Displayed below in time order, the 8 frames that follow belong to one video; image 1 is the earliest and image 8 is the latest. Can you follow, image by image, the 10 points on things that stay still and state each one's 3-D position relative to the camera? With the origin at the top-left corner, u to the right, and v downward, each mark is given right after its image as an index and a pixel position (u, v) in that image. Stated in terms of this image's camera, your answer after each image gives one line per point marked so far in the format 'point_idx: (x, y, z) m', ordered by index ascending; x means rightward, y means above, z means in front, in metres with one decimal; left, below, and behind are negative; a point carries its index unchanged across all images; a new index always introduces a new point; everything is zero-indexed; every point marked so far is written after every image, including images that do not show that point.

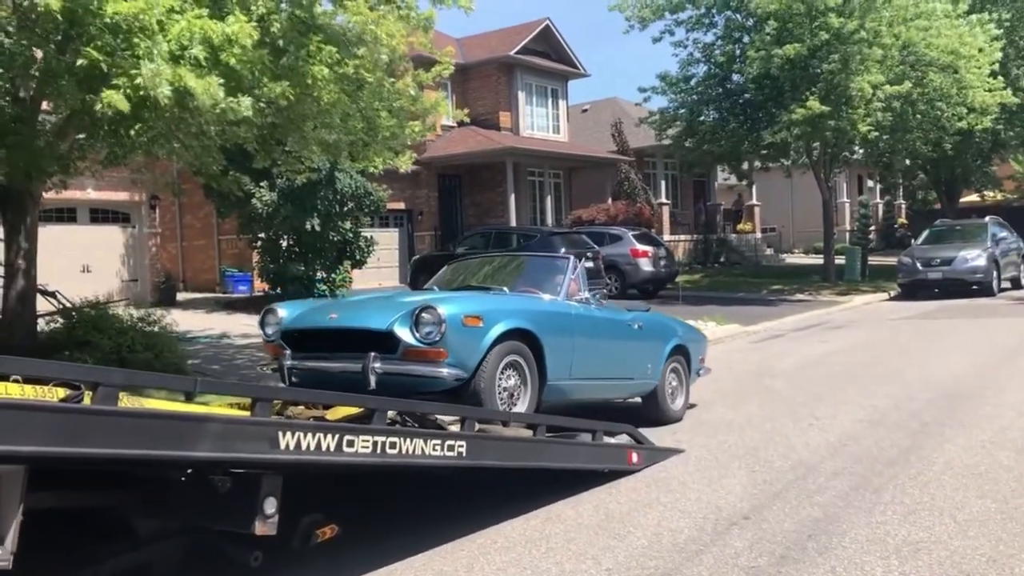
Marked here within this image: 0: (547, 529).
0: (+0.2, -1.4, +5.6) m
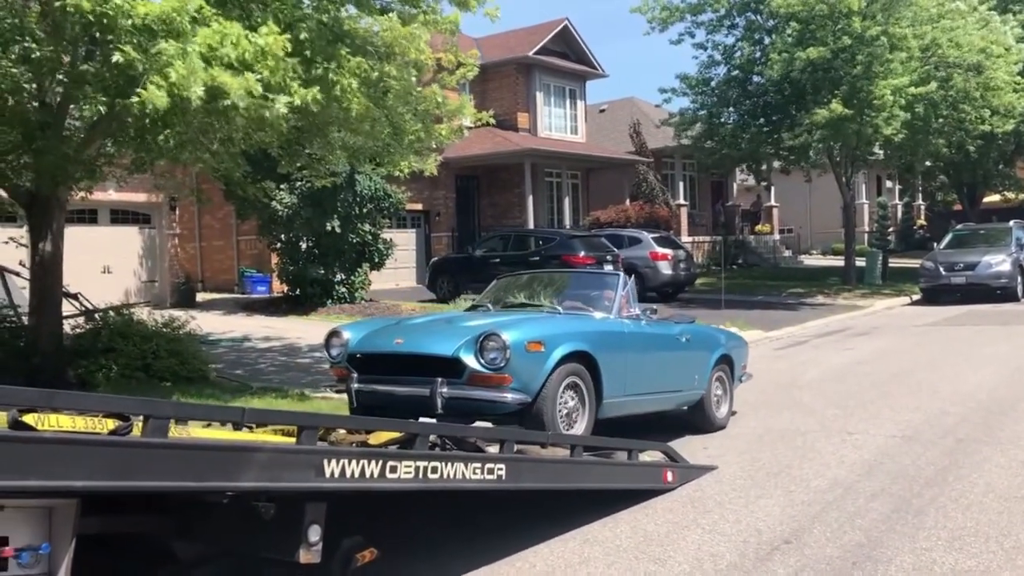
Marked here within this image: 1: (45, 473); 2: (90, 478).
0: (+0.4, -1.6, +5.5) m
1: (-1.6, -0.6, +3.2) m
2: (-1.5, -0.7, +3.3) m
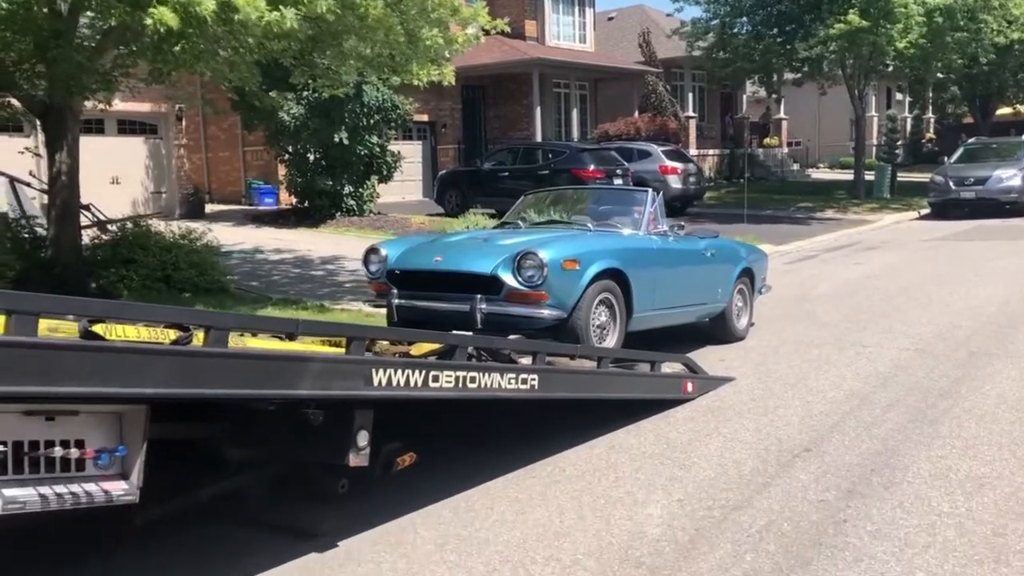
0: (+0.6, -1.1, +5.8) m
1: (-1.4, -0.3, +3.3) m
2: (-1.3, -0.4, +3.5) m
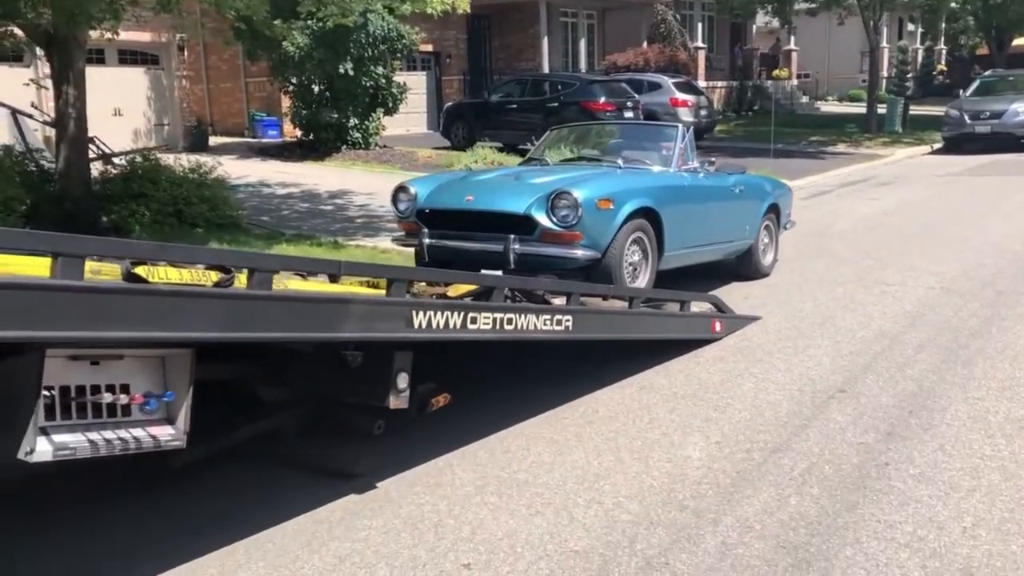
0: (+0.8, -0.7, +5.7) m
1: (-1.2, -0.1, +3.2) m
2: (-1.1, -0.1, +3.4) m
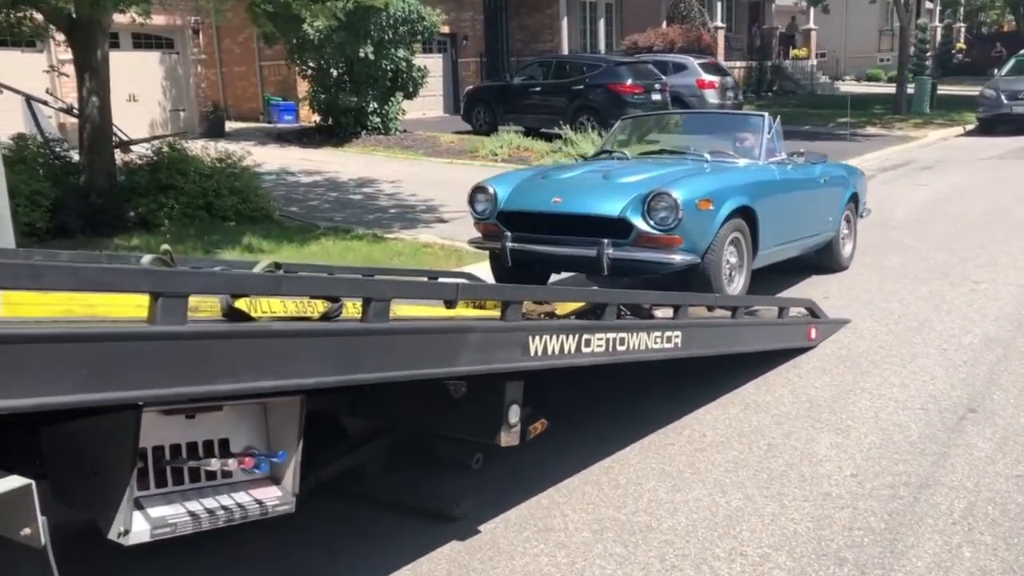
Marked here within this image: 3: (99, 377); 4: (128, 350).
0: (+1.3, -0.7, +5.2) m
1: (-0.7, -0.2, +2.7) m
2: (-0.6, -0.3, +2.8) m
3: (-1.0, -0.2, +2.3) m
4: (-1.0, -0.2, +2.3) m
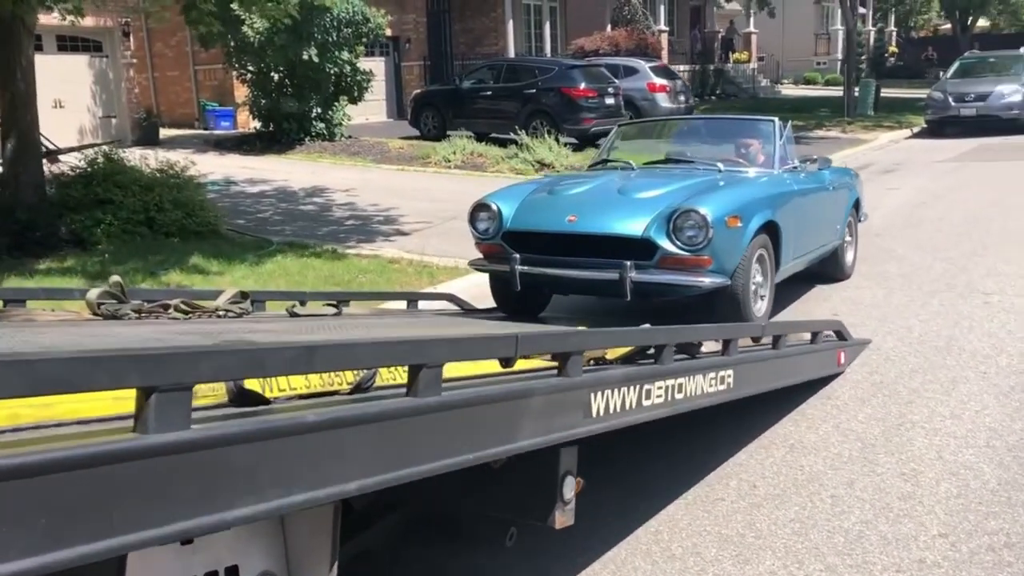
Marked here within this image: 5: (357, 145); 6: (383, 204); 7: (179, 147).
0: (+1.4, -0.9, +4.6) m
1: (-0.4, -0.4, +2.0) m
2: (-0.3, -0.4, +2.1) m
3: (-0.7, -0.4, +1.5) m
4: (-0.7, -0.3, +1.6) m
5: (-3.2, +2.9, +19.4) m
6: (-2.0, +1.3, +14.4) m
7: (-6.8, +2.9, +19.5) m
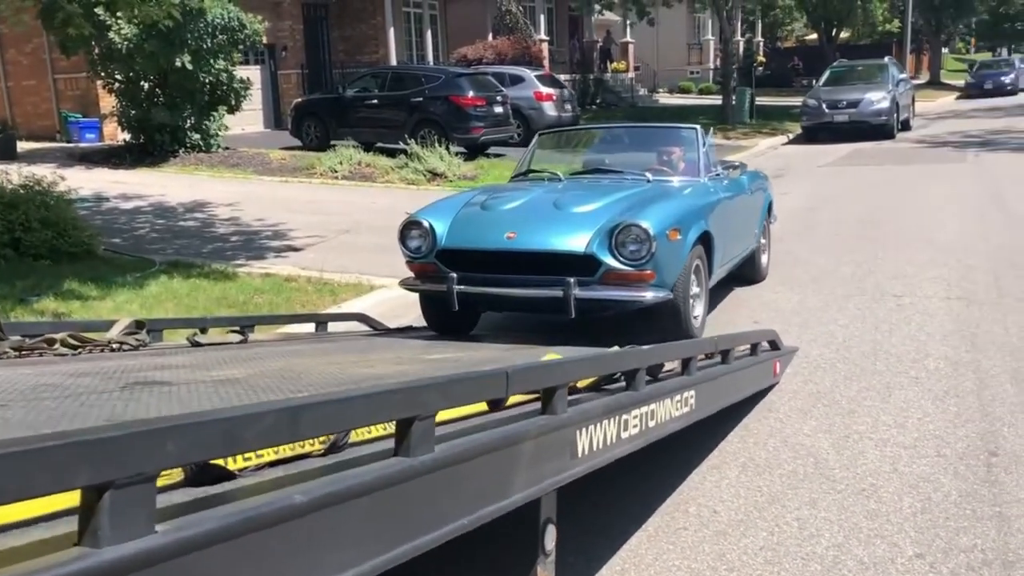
0: (+1.2, -0.9, +4.4) m
1: (-0.4, -0.5, +1.5) m
2: (-0.3, -0.5, +1.7) m
3: (-0.6, -0.5, +1.1) m
4: (-0.6, -0.4, +1.1) m
5: (-5.4, +2.6, +18.5) m
6: (-3.5, +1.0, +13.7) m
7: (-9.0, +2.4, +18.1) m
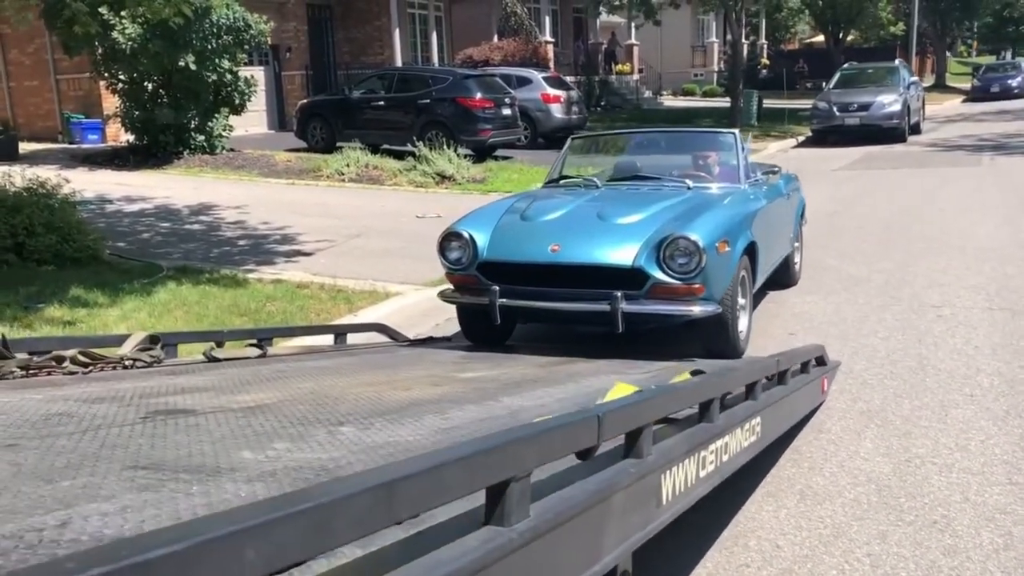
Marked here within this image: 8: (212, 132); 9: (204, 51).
0: (+1.4, -1.0, +4.0) m
1: (-0.2, -0.5, +1.2) m
2: (-0.1, -0.5, +1.4) m
3: (-0.4, -0.5, +0.7) m
4: (-0.4, -0.4, +0.8) m
5: (-5.2, +2.5, +18.2) m
6: (-3.3, +0.9, +13.4) m
7: (-8.8, +2.4, +17.8) m
8: (-5.8, +3.1, +18.6) m
9: (-5.7, +4.5, +17.7) m
